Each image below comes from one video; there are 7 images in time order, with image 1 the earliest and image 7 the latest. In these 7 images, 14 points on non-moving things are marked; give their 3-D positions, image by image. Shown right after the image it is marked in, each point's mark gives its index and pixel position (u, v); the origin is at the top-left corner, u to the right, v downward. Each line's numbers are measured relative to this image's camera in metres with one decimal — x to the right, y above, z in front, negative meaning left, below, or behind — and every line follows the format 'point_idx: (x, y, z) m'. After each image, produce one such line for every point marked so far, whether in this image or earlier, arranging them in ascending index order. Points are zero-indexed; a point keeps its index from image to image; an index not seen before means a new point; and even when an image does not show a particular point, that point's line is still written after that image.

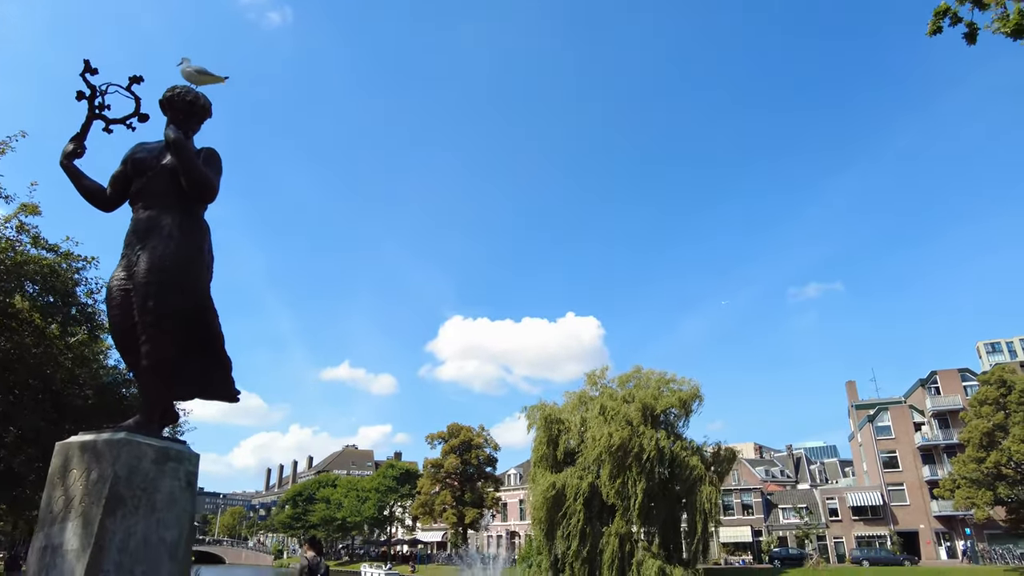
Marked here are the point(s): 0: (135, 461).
0: (-2.0, -0.9, +3.6) m
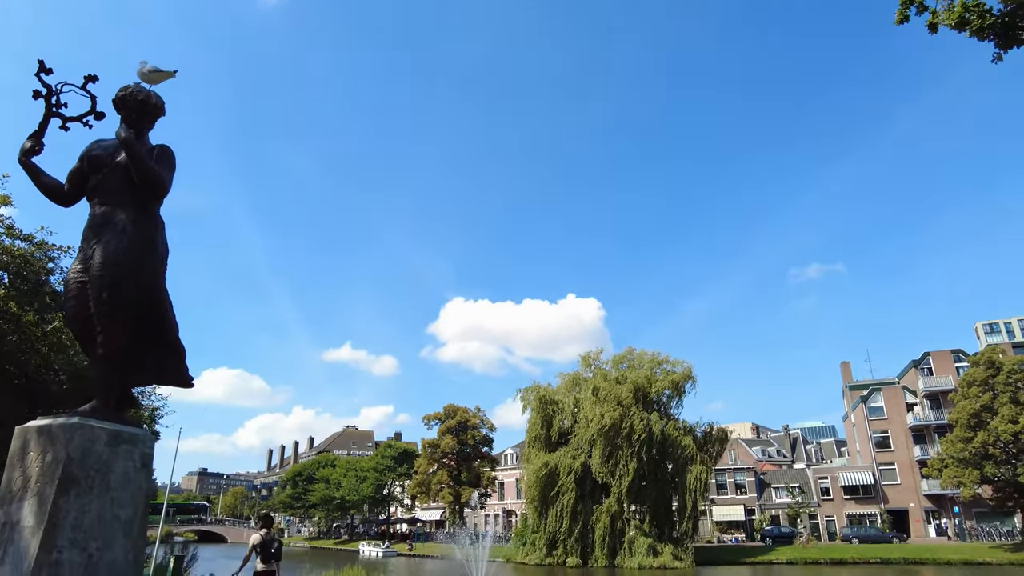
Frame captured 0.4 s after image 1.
0: (-2.4, -0.9, +3.8) m
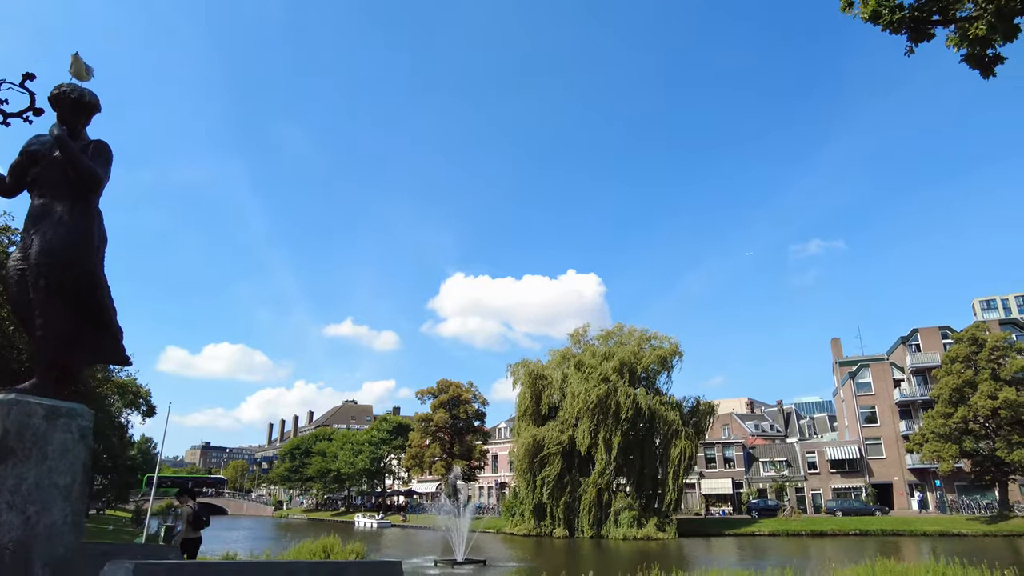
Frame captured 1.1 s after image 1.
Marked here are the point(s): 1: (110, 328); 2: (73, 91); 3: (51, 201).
0: (-3.1, -0.8, +4.2) m
1: (-2.9, -0.3, +4.8) m
2: (-3.1, +1.4, +4.7) m
3: (-3.2, +0.6, +4.6) m
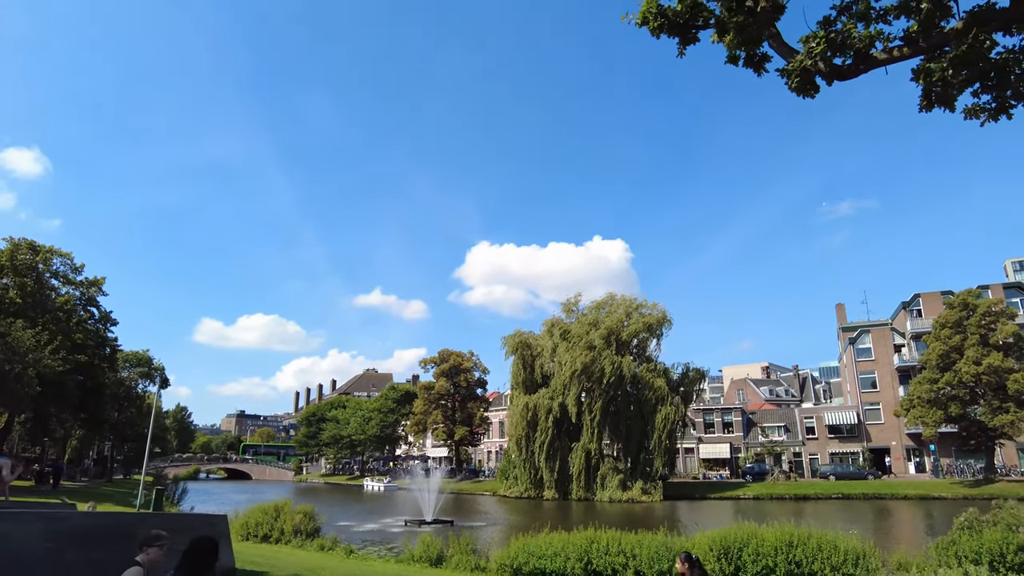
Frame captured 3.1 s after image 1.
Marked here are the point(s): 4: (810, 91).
0: (-5.0, -0.9, +5.1) m
1: (-4.8, -0.3, +5.8) m
2: (-5.0, +1.4, +5.5) m
3: (-5.1, +0.6, +5.5) m
4: (+2.1, +1.4, +4.6) m
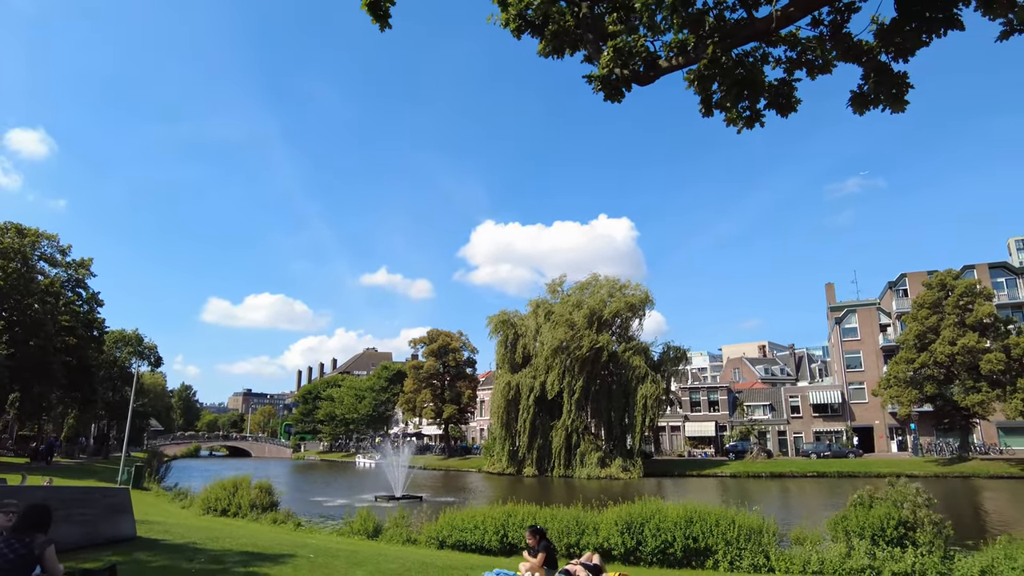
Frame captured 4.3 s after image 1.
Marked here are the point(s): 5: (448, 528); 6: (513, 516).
0: (-6.3, -0.8, +5.6) m
1: (-6.1, -0.2, +6.2) m
2: (-6.3, +1.4, +5.9) m
3: (-6.4, +0.7, +6.0) m
4: (+0.8, +1.4, +4.9) m
5: (-1.0, -3.9, +10.9) m
6: (0.0, -3.5, +10.4) m
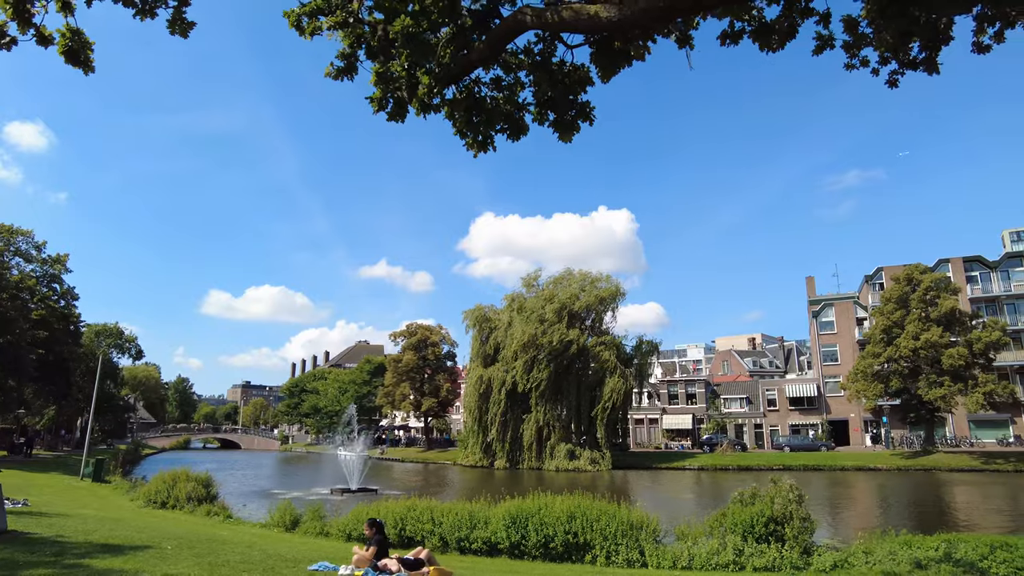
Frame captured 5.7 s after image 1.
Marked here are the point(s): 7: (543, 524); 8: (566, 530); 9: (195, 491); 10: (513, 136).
0: (-7.9, -0.9, +5.9) m
1: (-7.7, -0.3, +6.5) m
2: (-7.9, +1.4, +6.2) m
3: (-8.0, +0.6, +6.2) m
4: (-0.8, +1.3, +5.1) m
5: (-2.6, -3.9, +11.2) m
6: (-1.6, -3.5, +10.7) m
7: (+0.4, -3.4, +9.6) m
8: (+0.8, -3.4, +9.5) m
9: (-7.3, -4.7, +15.5) m
10: (0.0, +1.0, +4.4) m
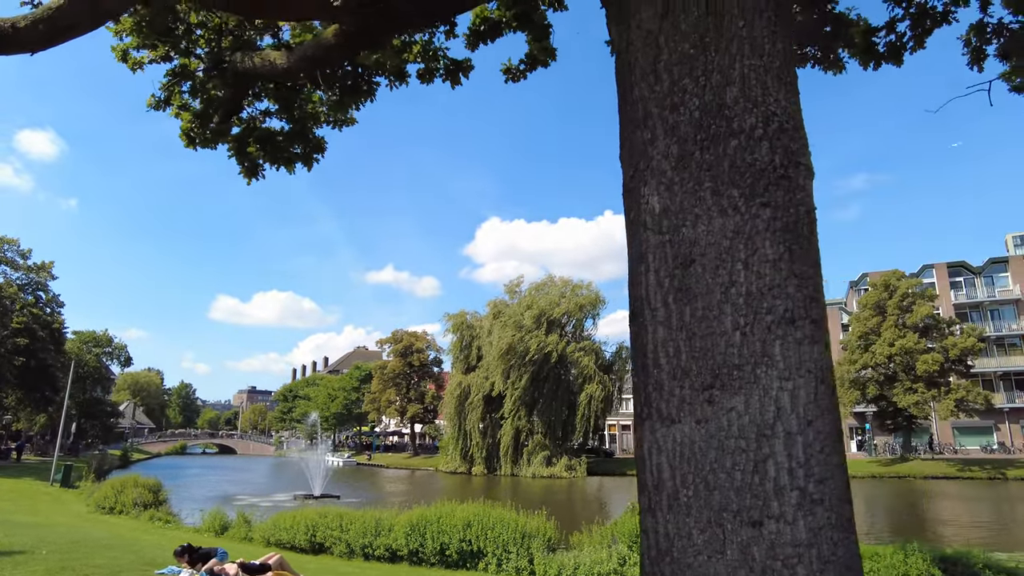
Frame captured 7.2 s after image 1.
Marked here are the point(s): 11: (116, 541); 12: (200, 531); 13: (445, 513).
0: (-9.4, -1.0, +6.3) m
1: (-9.2, -0.5, +6.8) m
2: (-9.5, +1.2, +6.5) m
3: (-9.6, +0.4, +6.6) m
4: (-2.4, +1.2, +5.4) m
5: (-4.1, -4.1, +11.5) m
6: (-3.0, -3.7, +10.9) m
7: (-1.0, -3.5, +9.8) m
8: (-0.7, -3.6, +9.6) m
9: (-8.7, -4.9, +15.8) m
10: (-1.5, +0.9, +4.6) m
11: (-5.6, -3.6, +9.5) m
12: (-6.0, -4.7, +12.9) m
13: (-1.0, -3.4, +10.0) m
